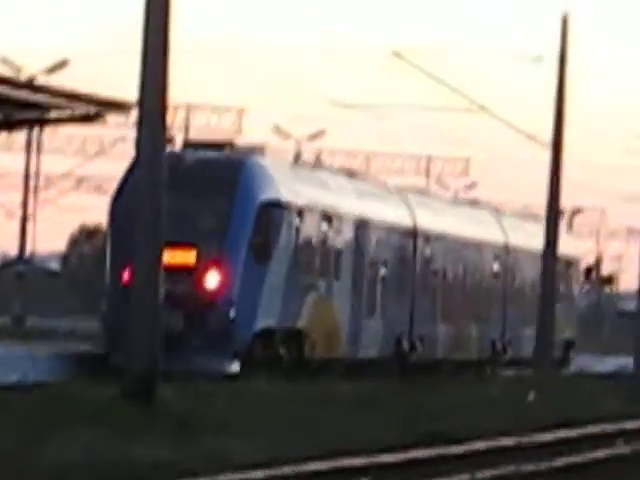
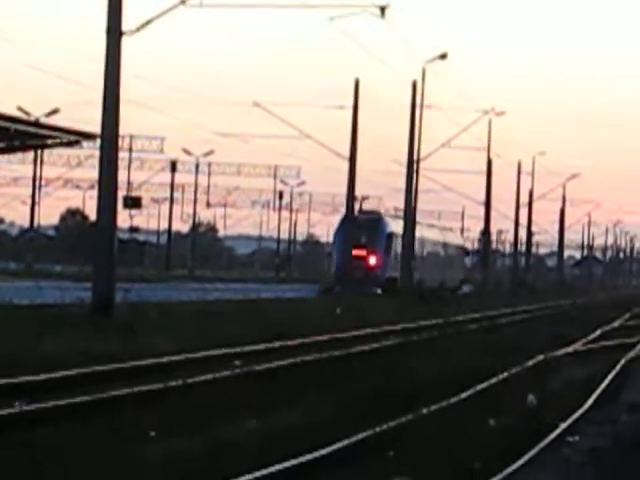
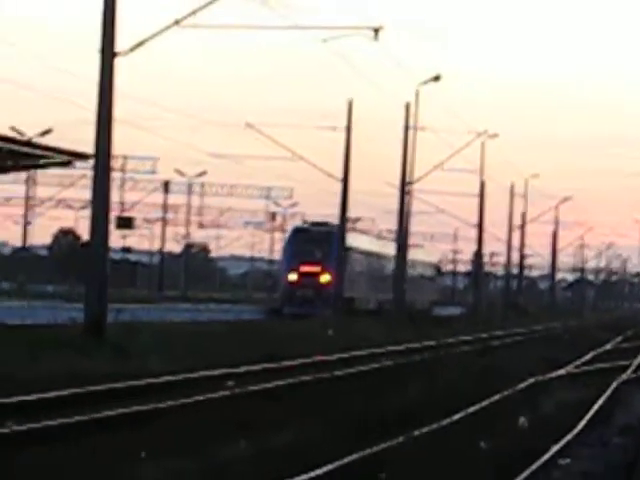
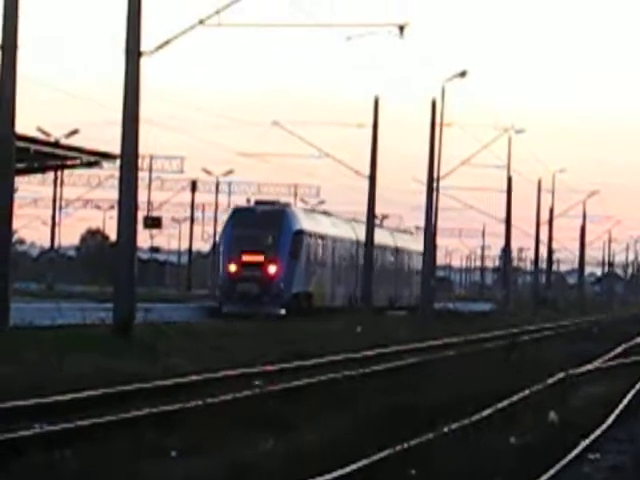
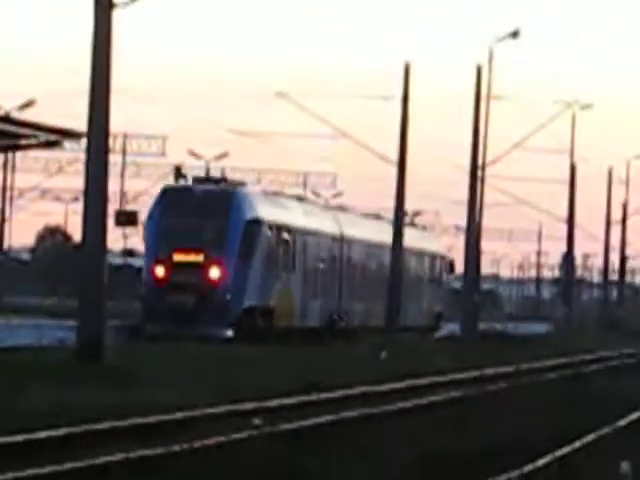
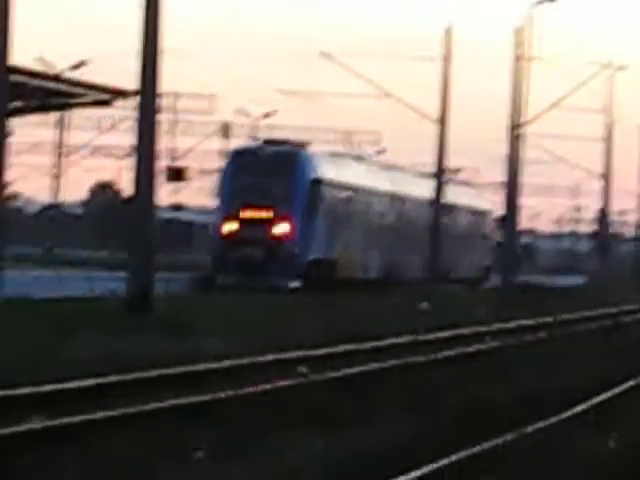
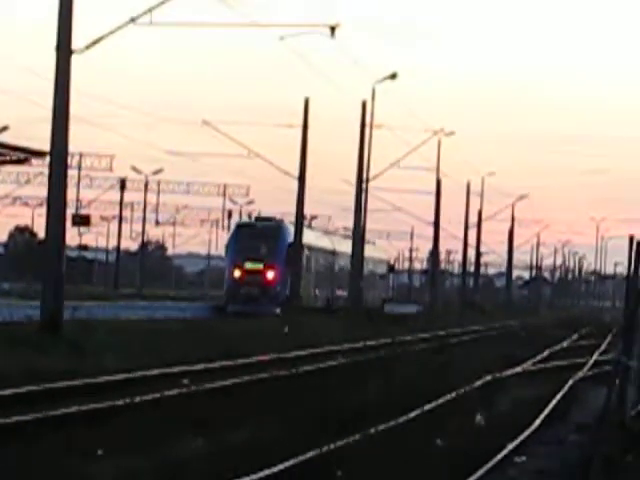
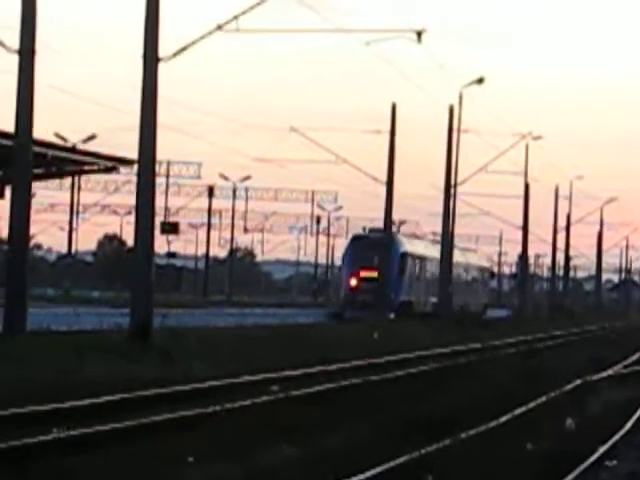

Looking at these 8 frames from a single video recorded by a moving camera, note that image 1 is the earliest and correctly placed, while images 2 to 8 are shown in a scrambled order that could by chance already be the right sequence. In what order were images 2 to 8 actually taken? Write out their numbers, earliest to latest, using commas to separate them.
5, 6, 4, 7, 3, 8, 2
